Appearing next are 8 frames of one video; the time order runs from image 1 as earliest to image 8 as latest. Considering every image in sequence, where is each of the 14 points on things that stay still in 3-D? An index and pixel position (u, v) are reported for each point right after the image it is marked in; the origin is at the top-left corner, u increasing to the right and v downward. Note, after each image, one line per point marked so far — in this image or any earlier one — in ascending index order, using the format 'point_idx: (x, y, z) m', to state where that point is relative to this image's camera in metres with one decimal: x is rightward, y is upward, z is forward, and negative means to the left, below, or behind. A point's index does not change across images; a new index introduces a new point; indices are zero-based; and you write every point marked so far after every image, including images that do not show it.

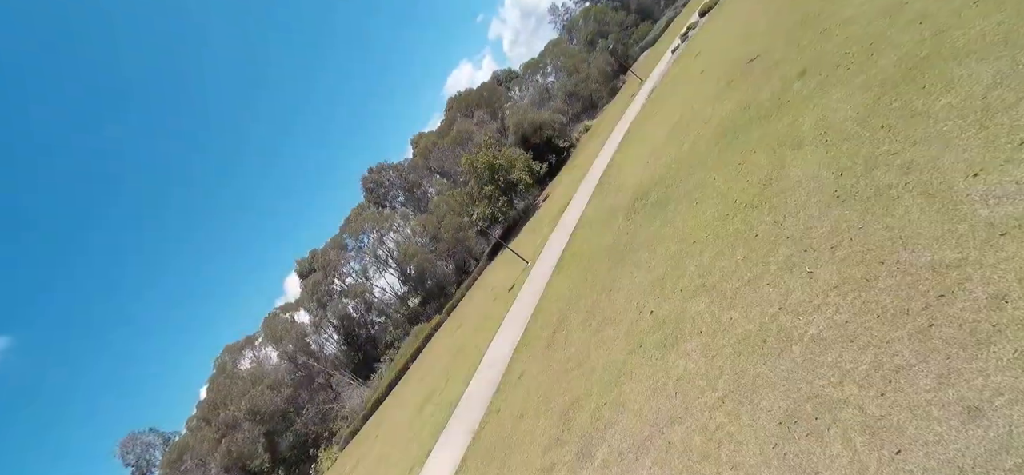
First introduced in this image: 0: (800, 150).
0: (+4.5, +1.4, +7.3) m
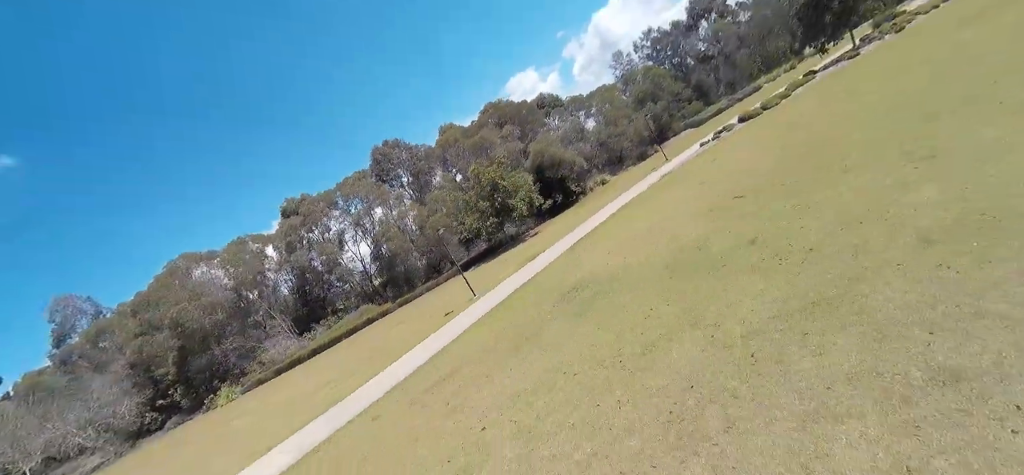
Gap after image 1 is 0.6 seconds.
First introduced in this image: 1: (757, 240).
0: (+2.6, -1.3, +6.7) m
1: (+4.5, 0.0, +8.6) m
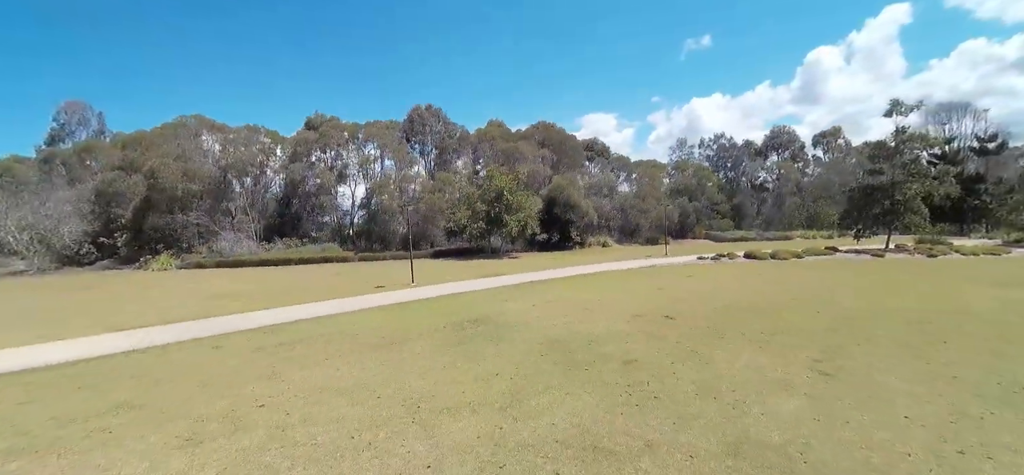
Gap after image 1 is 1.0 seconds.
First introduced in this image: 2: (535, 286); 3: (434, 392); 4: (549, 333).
0: (-0.2, -2.4, +6.3) m
1: (+2.1, -2.2, +8.1) m
2: (+0.9, -2.0, +19.2) m
3: (-1.2, -2.4, +7.1) m
4: (+0.8, -2.1, +10.4) m
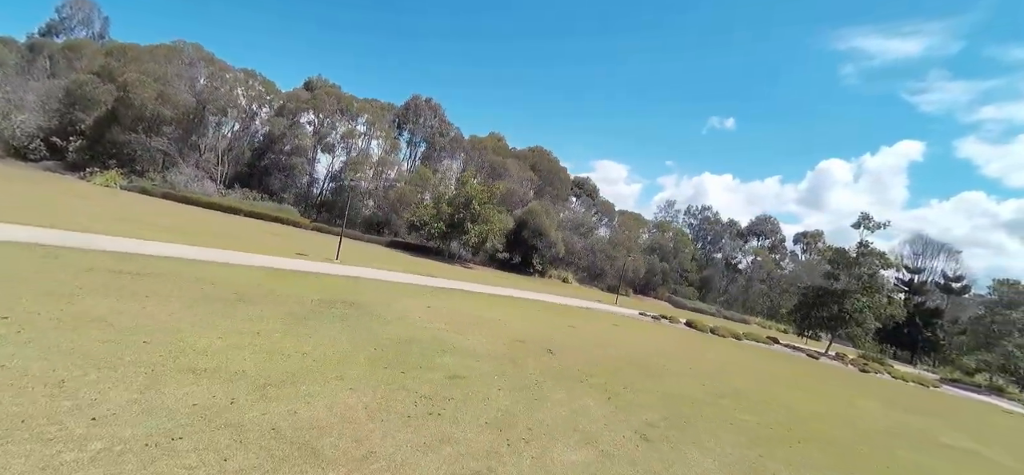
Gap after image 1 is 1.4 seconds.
0: (-3.1, -1.8, +5.5) m
1: (-0.8, -2.3, +7.4) m
2: (-2.3, -2.2, +18.4) m
3: (-4.1, -1.5, +6.3) m
4: (-2.2, -2.0, +9.6) m
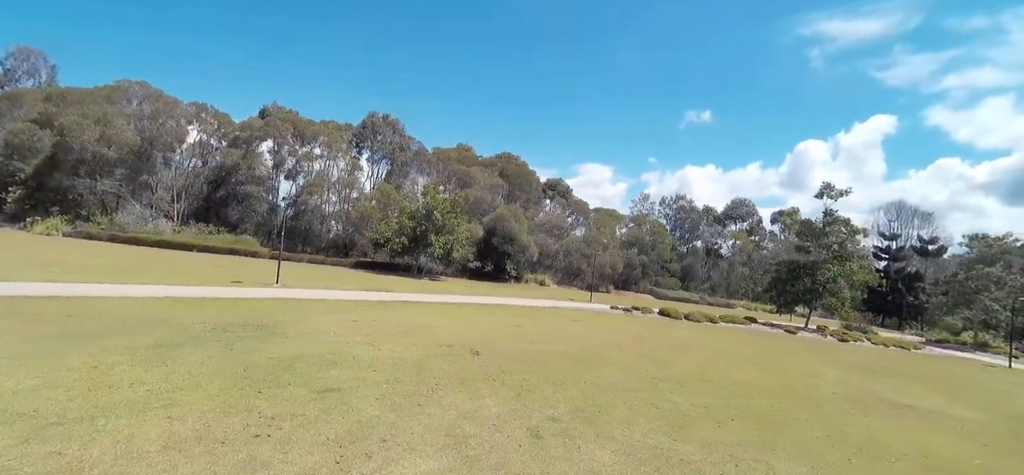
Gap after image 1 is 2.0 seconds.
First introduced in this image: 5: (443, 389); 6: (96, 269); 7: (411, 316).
0: (-4.8, -1.9, +4.6) m
1: (-2.5, -2.2, +6.5) m
2: (-4.2, -2.6, +17.5) m
3: (-5.8, -1.8, +5.3) m
4: (-3.9, -2.1, +8.7) m
5: (-1.1, -2.4, +7.3) m
6: (-16.5, -1.2, +18.3) m
7: (-3.1, -2.5, +14.3) m
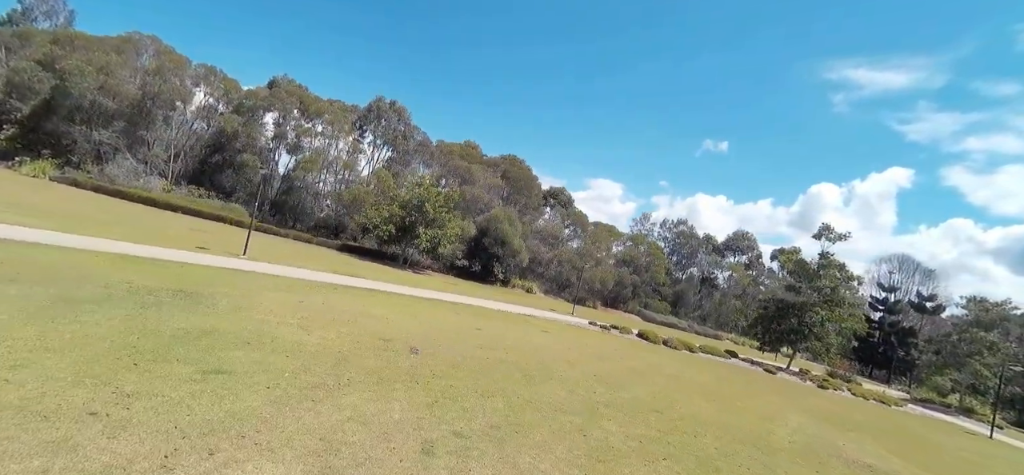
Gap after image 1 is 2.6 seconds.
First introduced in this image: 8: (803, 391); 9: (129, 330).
0: (-5.9, -1.1, +4.0) m
1: (-3.7, -1.7, +5.9) m
2: (-5.3, -2.0, +16.9) m
3: (-6.9, -0.9, +4.8) m
4: (-5.0, -1.5, +8.1) m
5: (-2.3, -2.2, +6.7) m
6: (-17.4, +0.9, +17.9) m
7: (-4.3, -2.0, +13.7) m
8: (+12.2, -6.5, +19.3) m
9: (-5.5, -1.3, +6.6) m
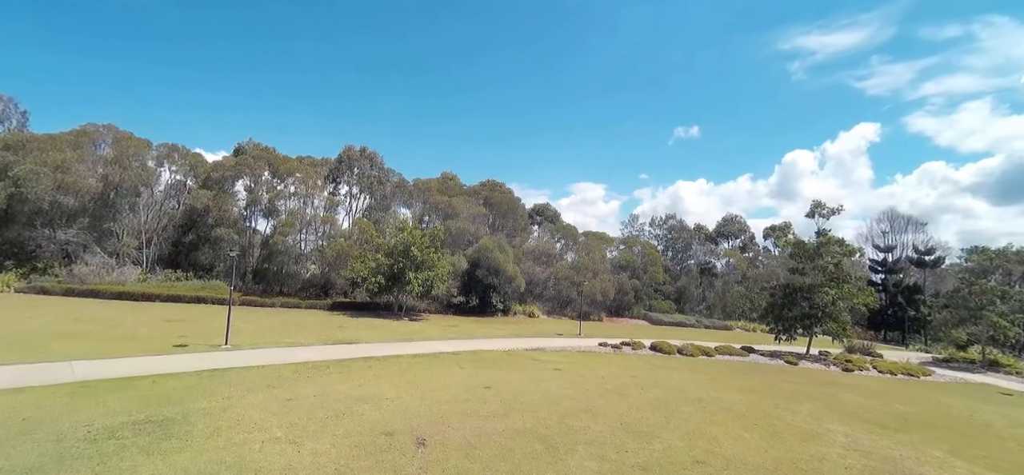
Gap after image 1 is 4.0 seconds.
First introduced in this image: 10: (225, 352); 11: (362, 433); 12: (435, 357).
0: (-5.6, -3.1, +3.0) m
1: (-3.4, -3.4, +4.9) m
2: (-5.1, -4.3, +15.8) m
3: (-6.7, -3.1, +3.7) m
4: (-4.8, -3.5, +7.1) m
5: (-1.9, -3.6, +5.7) m
6: (-17.5, -3.5, +16.6) m
7: (-4.1, -4.0, +12.7) m
8: (+12.8, -5.8, +18.5) m
9: (-5.3, -3.3, +5.6) m
10: (-10.0, -3.9, +15.9) m
11: (-2.9, -3.7, +8.7) m
12: (-3.0, -4.7, +18.1) m
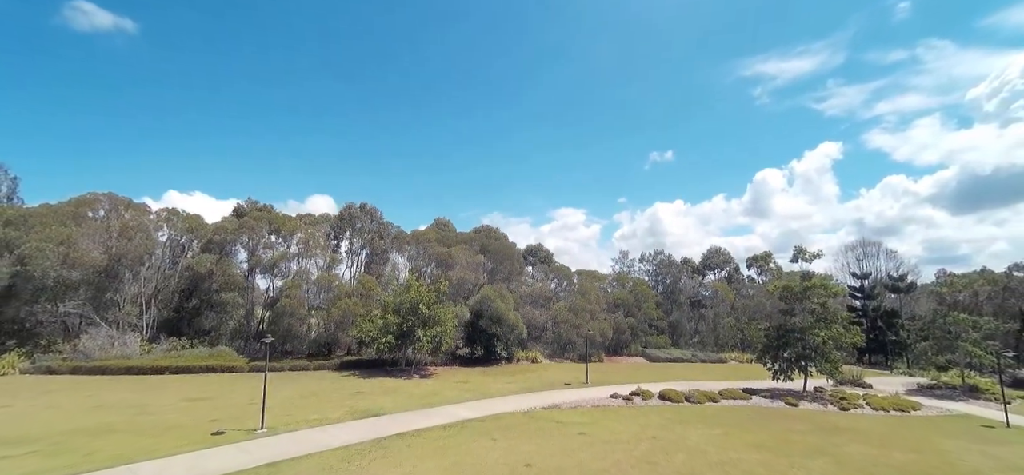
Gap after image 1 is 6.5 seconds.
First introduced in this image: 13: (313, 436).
0: (-4.1, -5.4, +3.8) m
1: (-1.9, -5.7, +5.8) m
2: (-4.0, -7.3, +16.5) m
3: (-5.1, -5.4, +4.5) m
4: (-3.4, -5.9, +7.9) m
5: (-0.5, -5.8, +6.6) m
6: (-16.5, -7.1, +16.8) m
7: (-2.9, -6.8, +13.5) m
8: (+13.9, -8.2, +19.9) m
9: (-3.8, -5.7, +6.3) m
10: (-8.9, -7.1, +16.4) m
11: (-1.5, -6.2, +9.5) m
12: (-2.0, -7.7, +18.8) m
13: (-7.3, -7.3, +16.9) m
